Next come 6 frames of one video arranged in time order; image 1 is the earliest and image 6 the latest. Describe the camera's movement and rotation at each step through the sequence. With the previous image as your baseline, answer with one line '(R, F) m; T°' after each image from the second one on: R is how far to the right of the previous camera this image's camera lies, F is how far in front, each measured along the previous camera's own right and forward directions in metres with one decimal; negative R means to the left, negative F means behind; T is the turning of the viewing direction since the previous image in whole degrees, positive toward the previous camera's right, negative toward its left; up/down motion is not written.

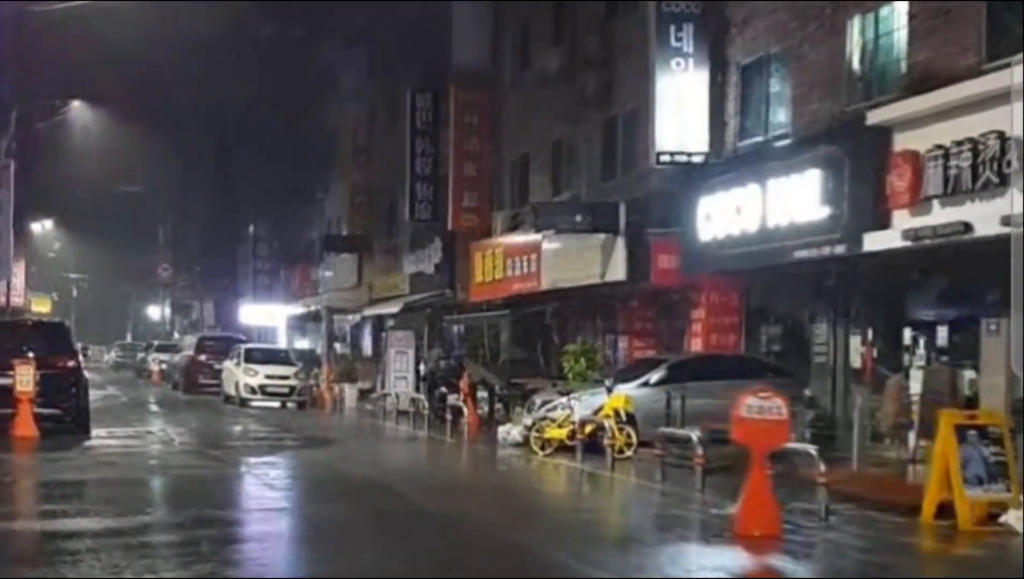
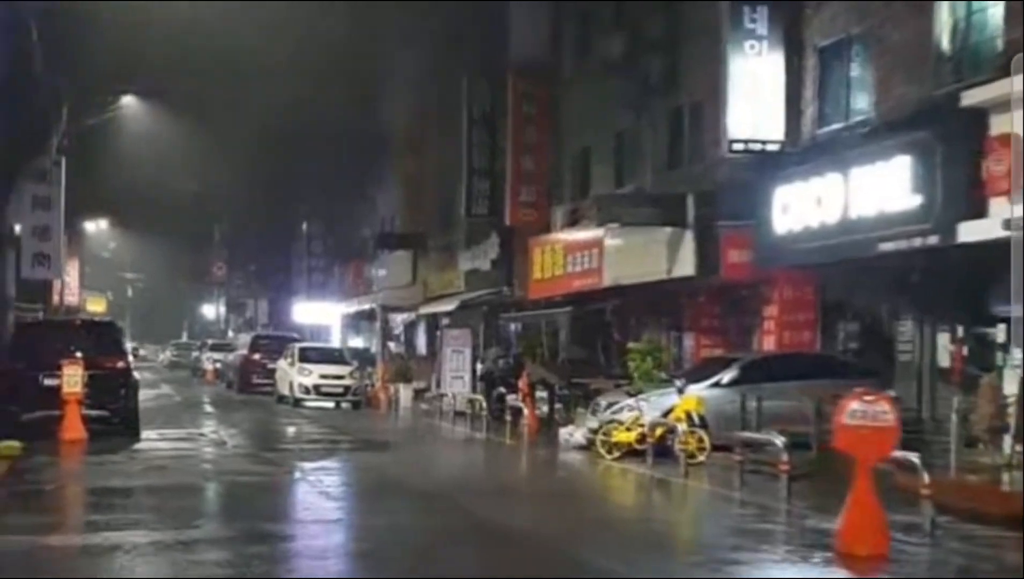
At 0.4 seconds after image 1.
(-0.2, +0.9) m; -2°
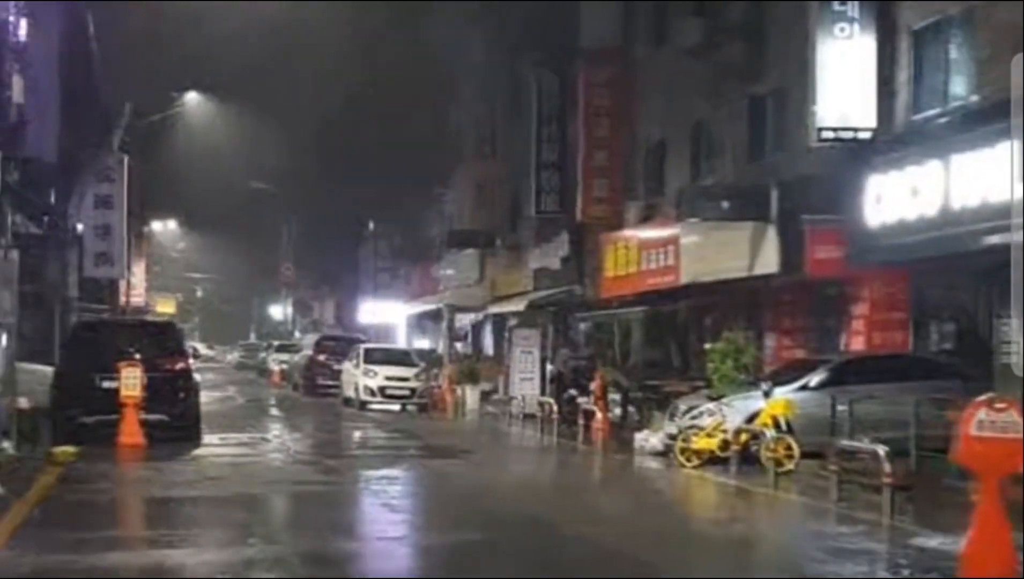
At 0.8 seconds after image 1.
(-0.1, +0.9) m; -3°
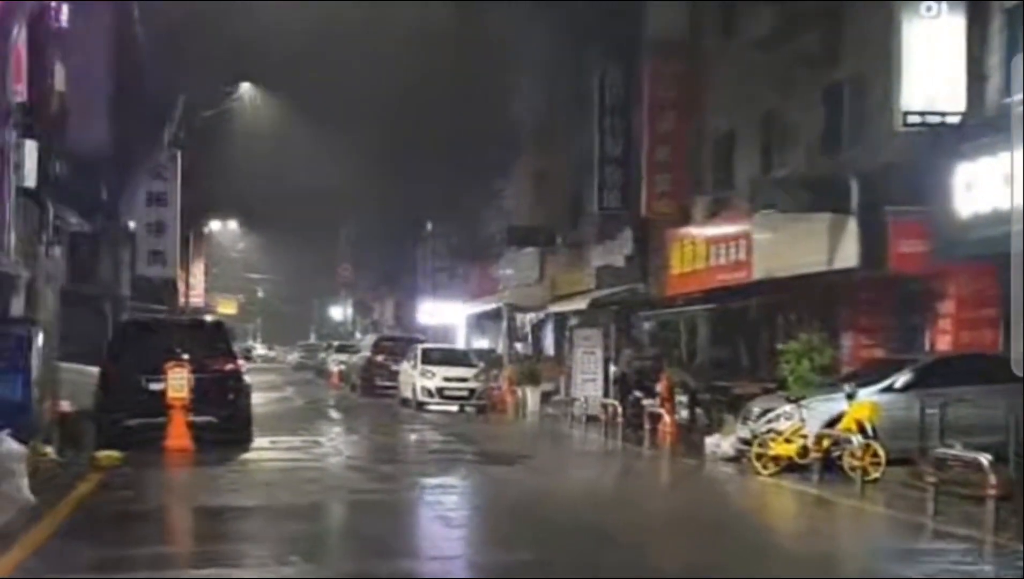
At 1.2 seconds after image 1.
(0.0, +0.9) m; -3°
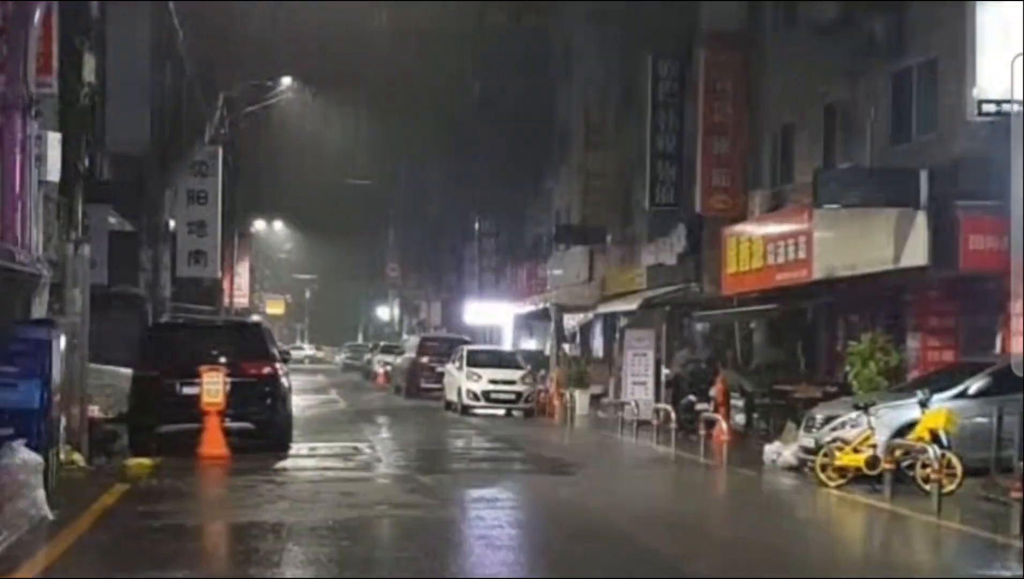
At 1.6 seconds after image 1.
(0.0, +0.8) m; -2°
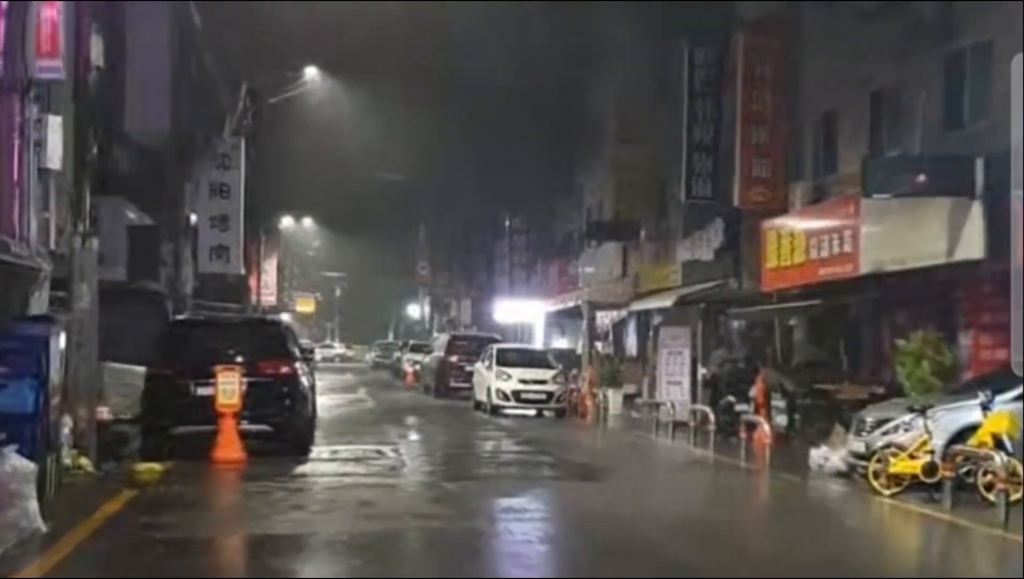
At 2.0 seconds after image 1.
(0.0, +0.9) m; -1°
